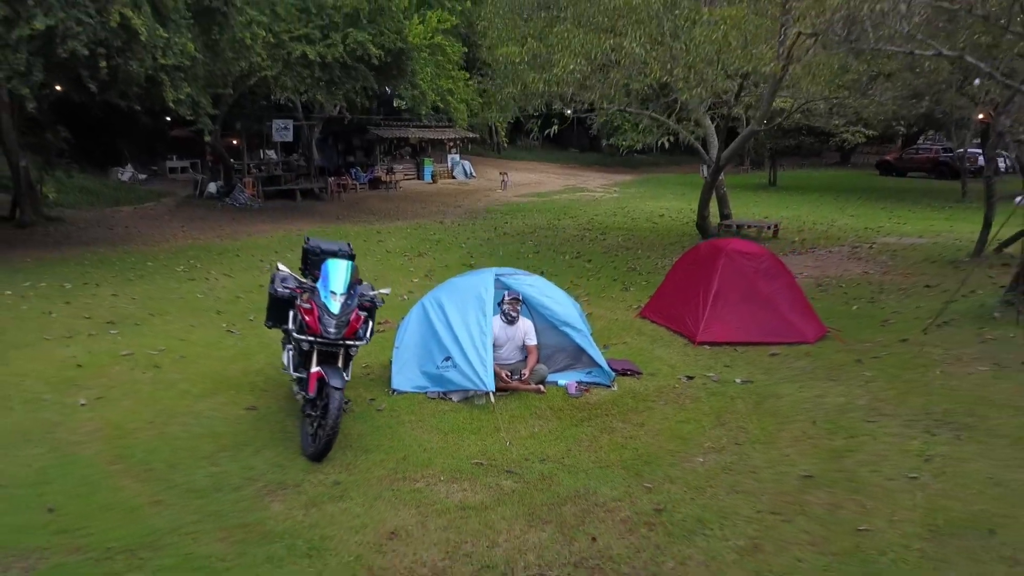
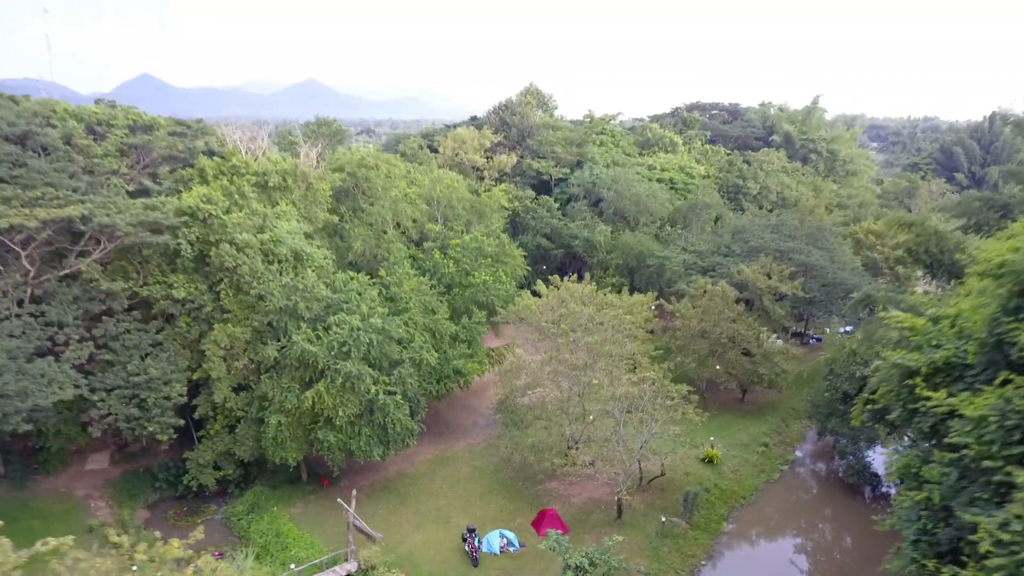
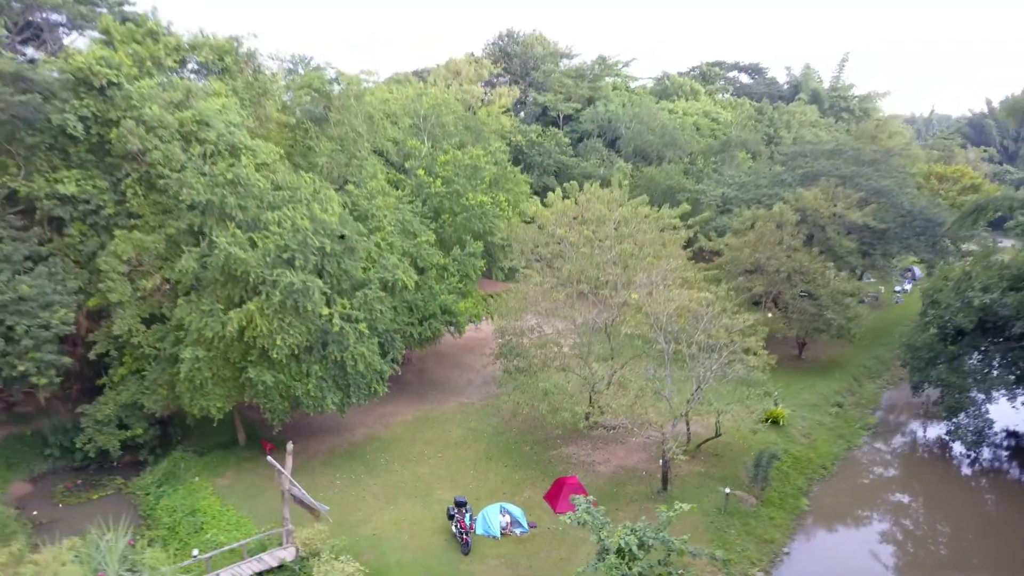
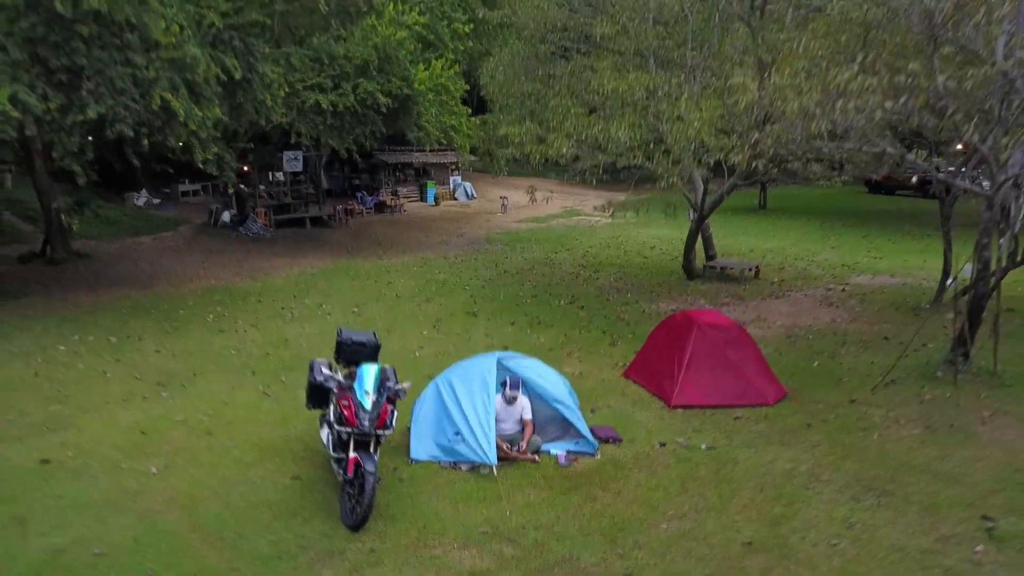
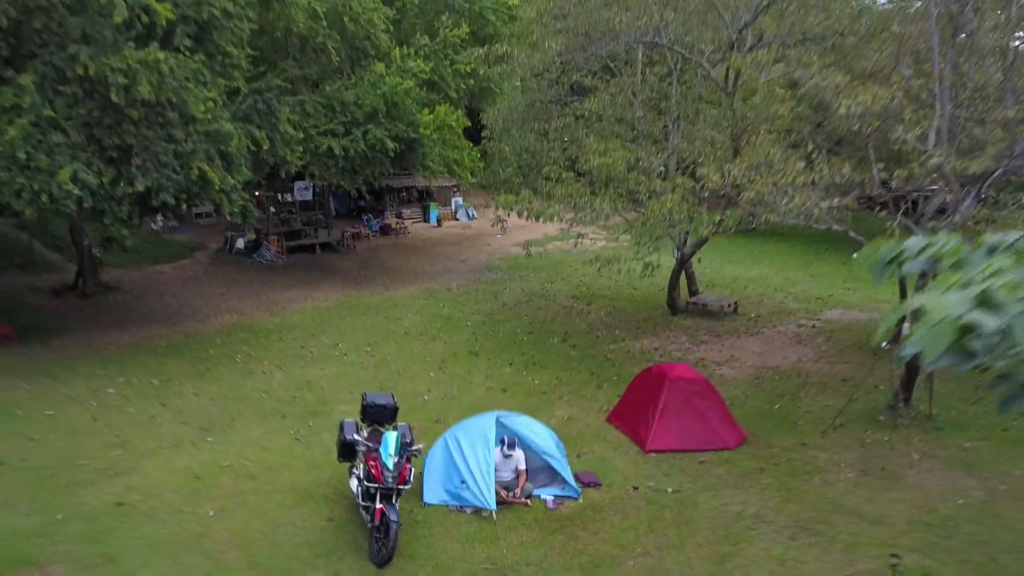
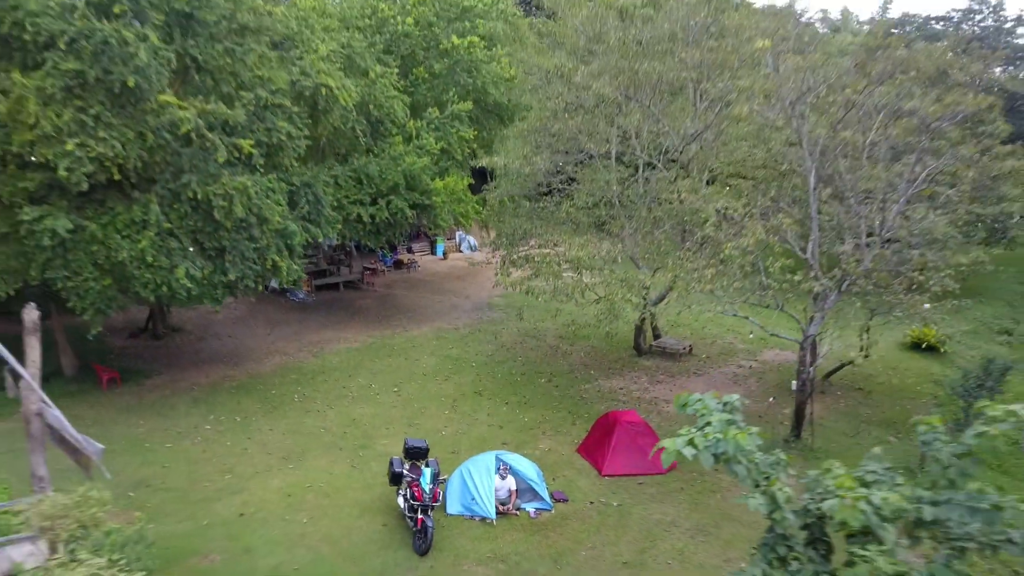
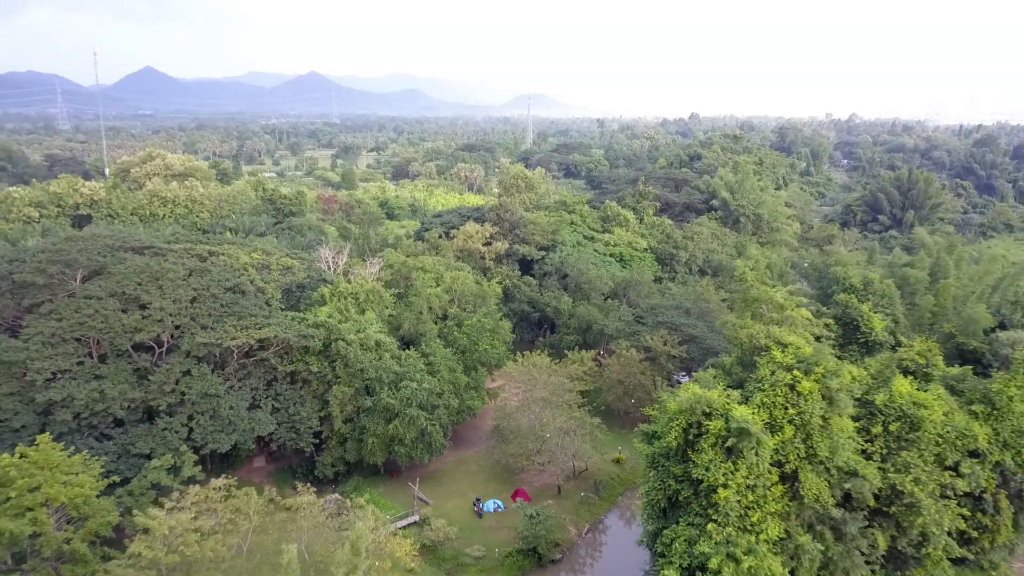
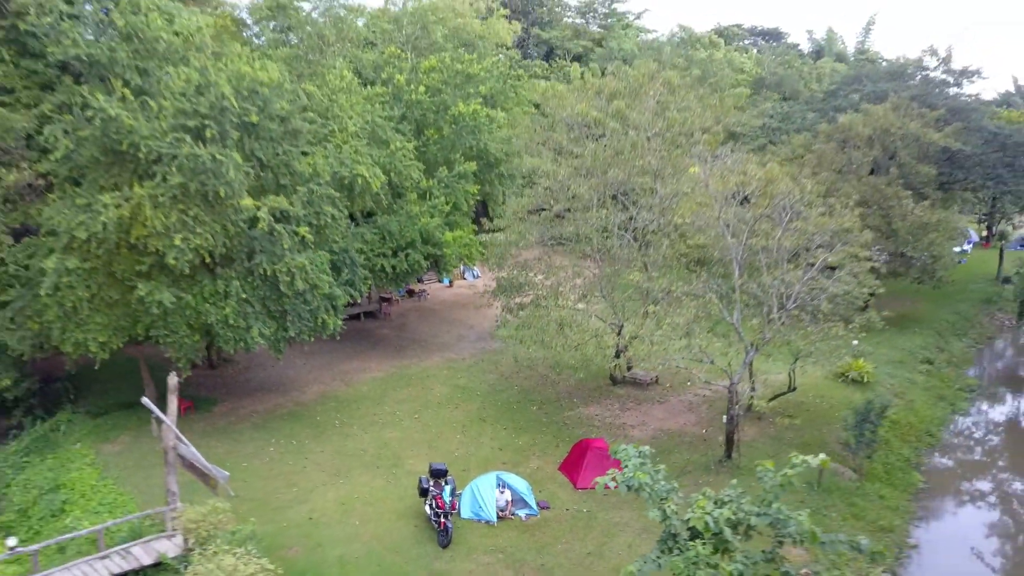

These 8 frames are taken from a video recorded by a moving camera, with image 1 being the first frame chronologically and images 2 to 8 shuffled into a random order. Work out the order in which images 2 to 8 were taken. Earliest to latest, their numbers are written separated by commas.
4, 5, 6, 8, 3, 2, 7
